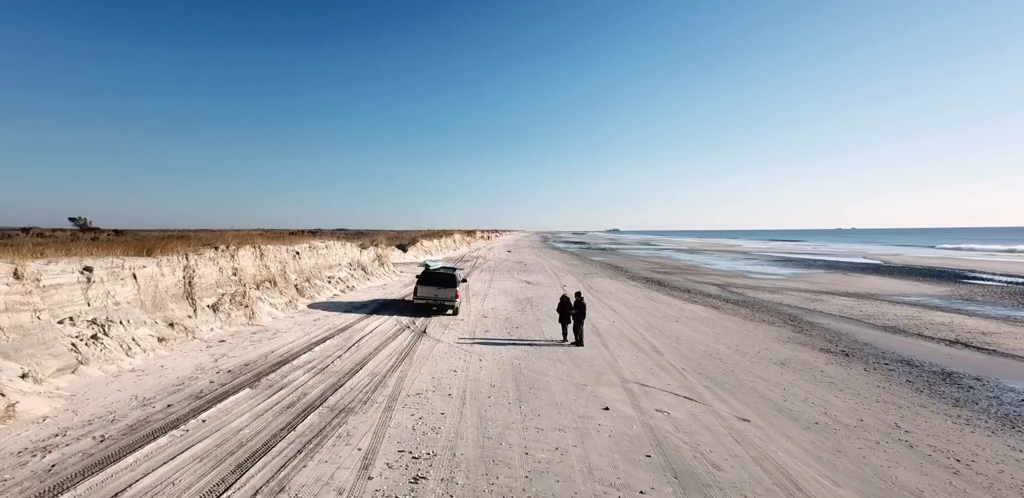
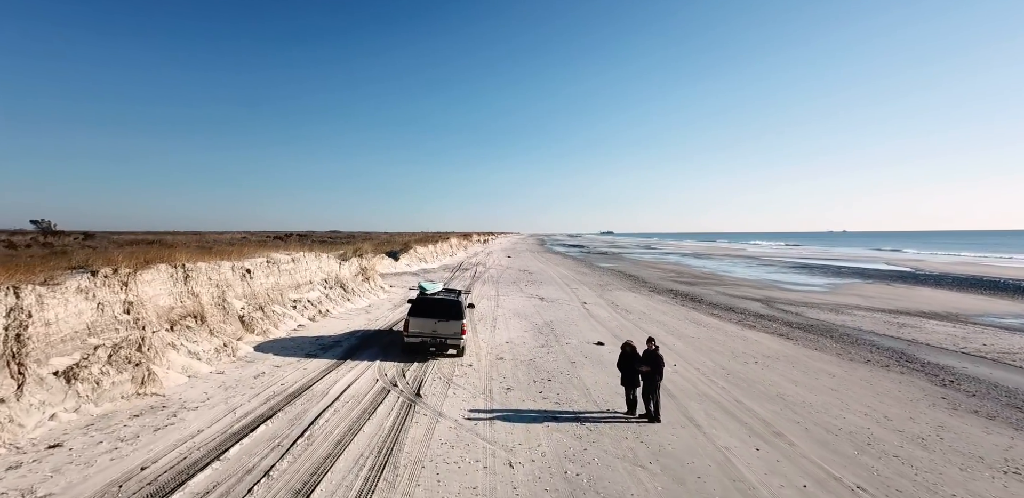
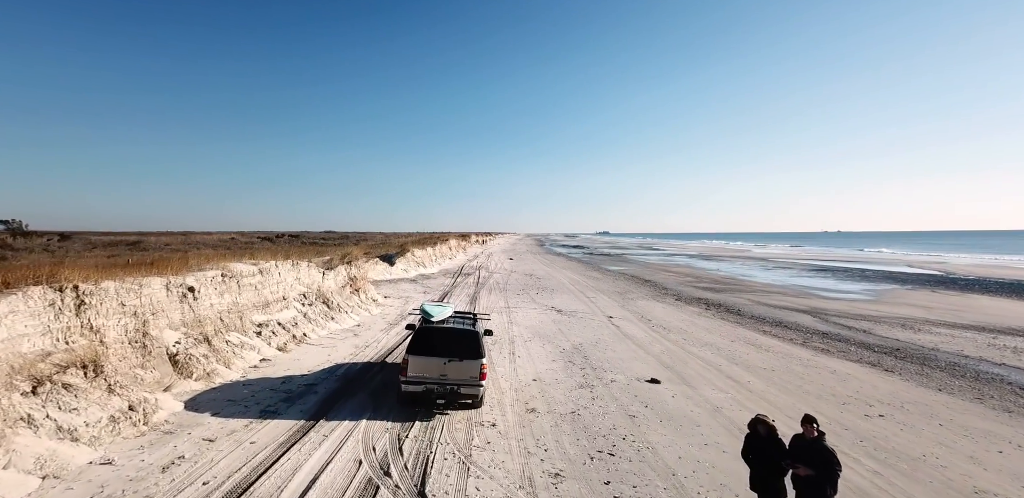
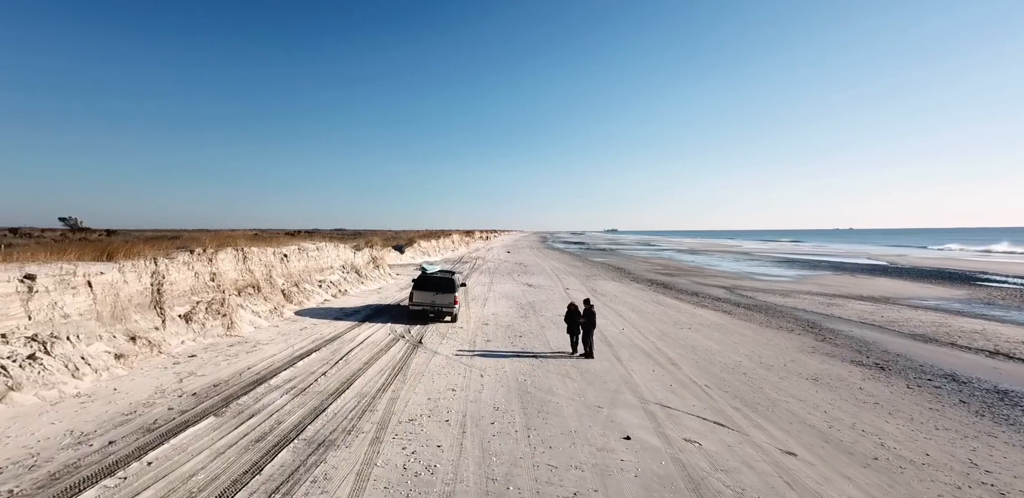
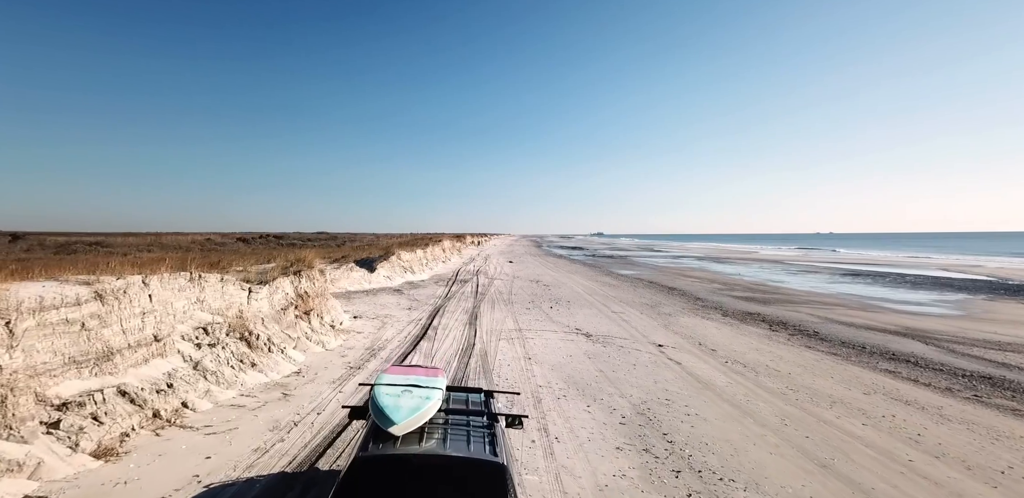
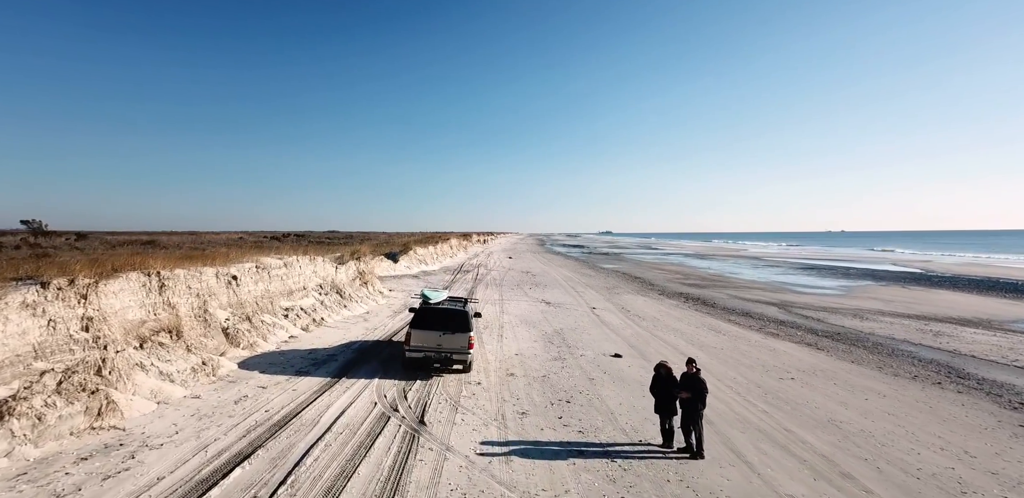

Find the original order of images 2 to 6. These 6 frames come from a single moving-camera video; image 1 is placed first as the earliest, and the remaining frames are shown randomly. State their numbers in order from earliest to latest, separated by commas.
4, 2, 6, 3, 5
